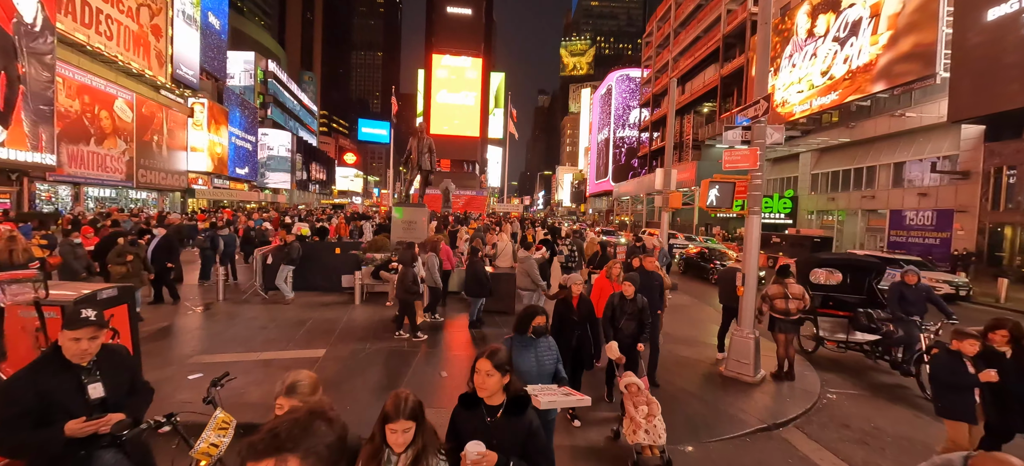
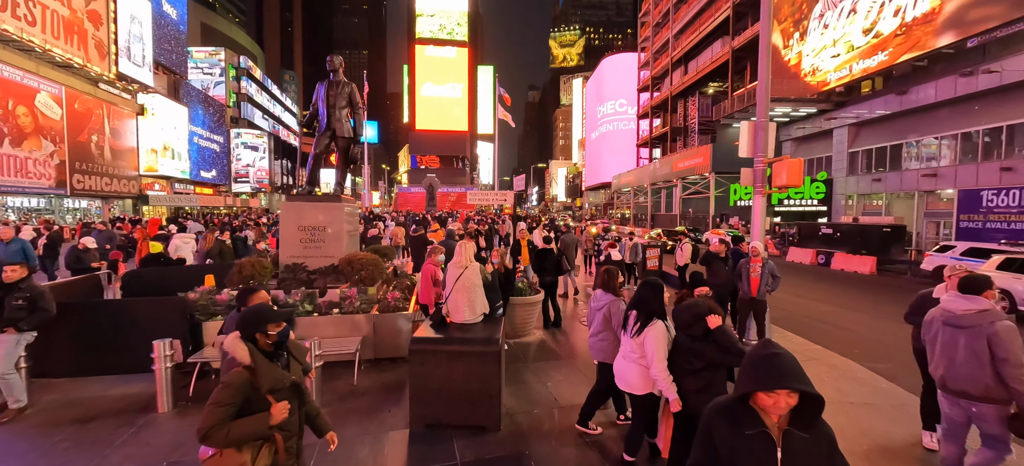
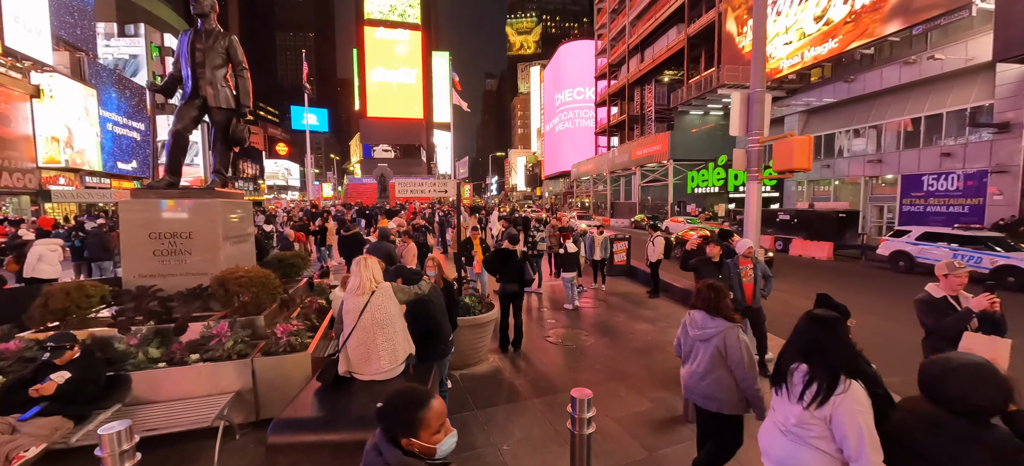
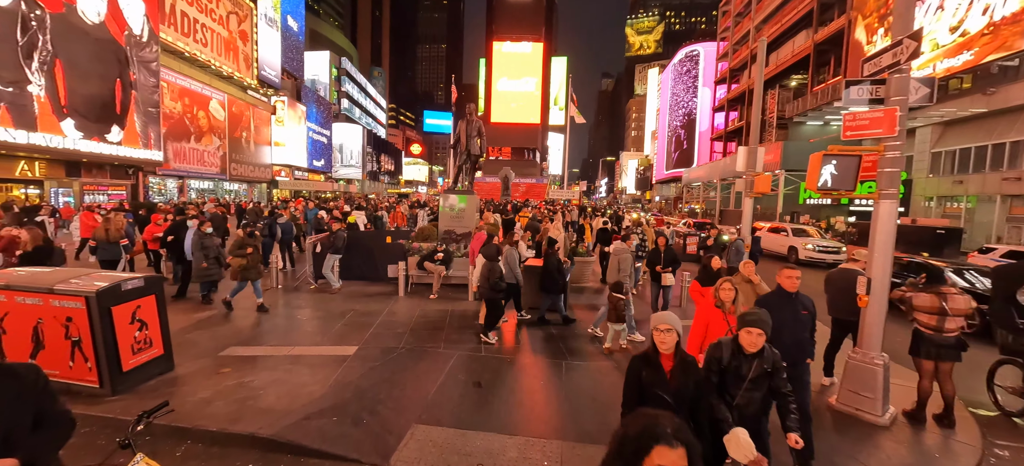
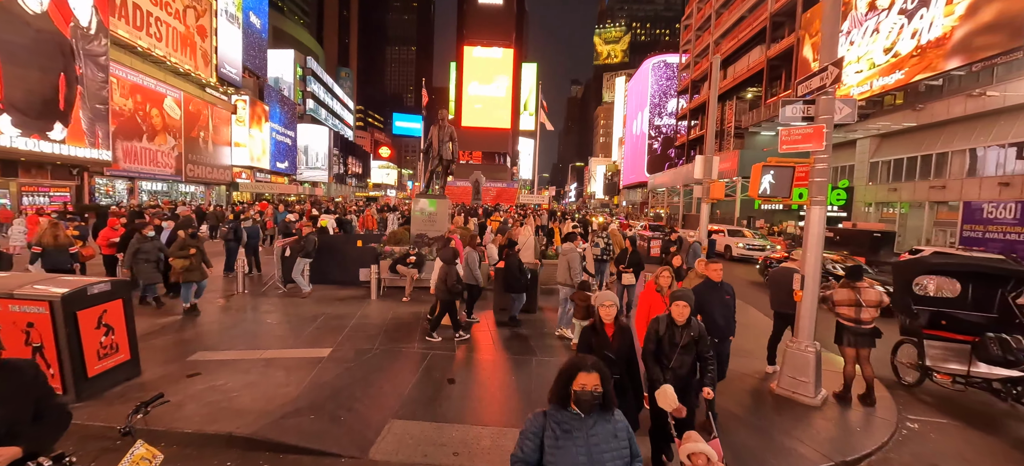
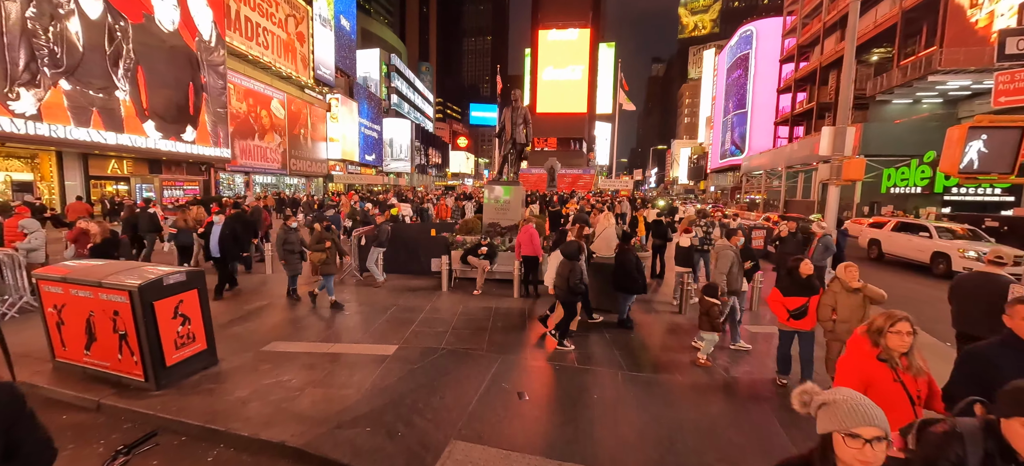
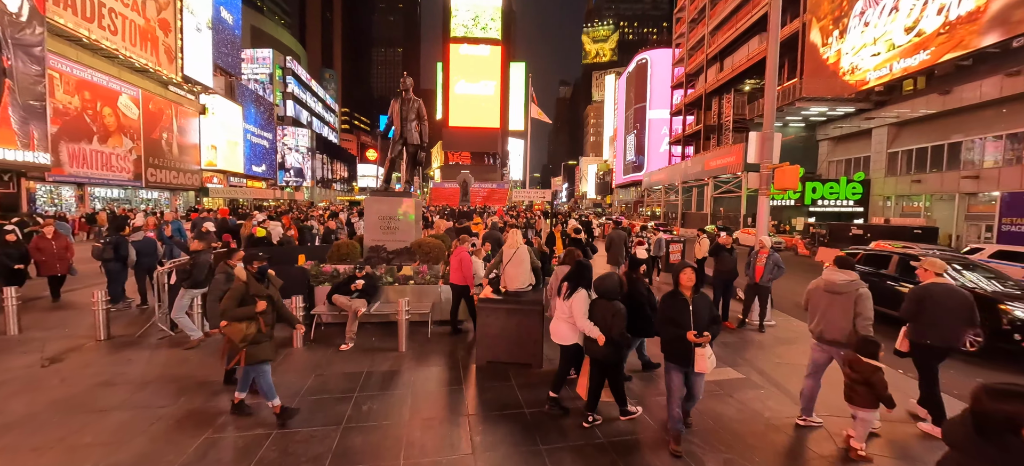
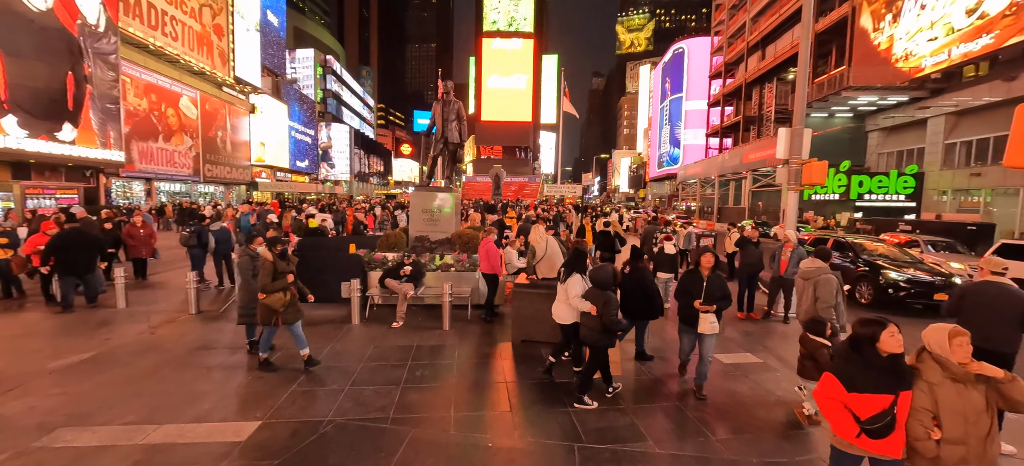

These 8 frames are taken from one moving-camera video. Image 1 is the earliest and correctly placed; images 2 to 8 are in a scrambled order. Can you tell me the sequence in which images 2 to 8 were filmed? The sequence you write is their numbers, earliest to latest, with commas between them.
5, 4, 6, 8, 7, 2, 3
